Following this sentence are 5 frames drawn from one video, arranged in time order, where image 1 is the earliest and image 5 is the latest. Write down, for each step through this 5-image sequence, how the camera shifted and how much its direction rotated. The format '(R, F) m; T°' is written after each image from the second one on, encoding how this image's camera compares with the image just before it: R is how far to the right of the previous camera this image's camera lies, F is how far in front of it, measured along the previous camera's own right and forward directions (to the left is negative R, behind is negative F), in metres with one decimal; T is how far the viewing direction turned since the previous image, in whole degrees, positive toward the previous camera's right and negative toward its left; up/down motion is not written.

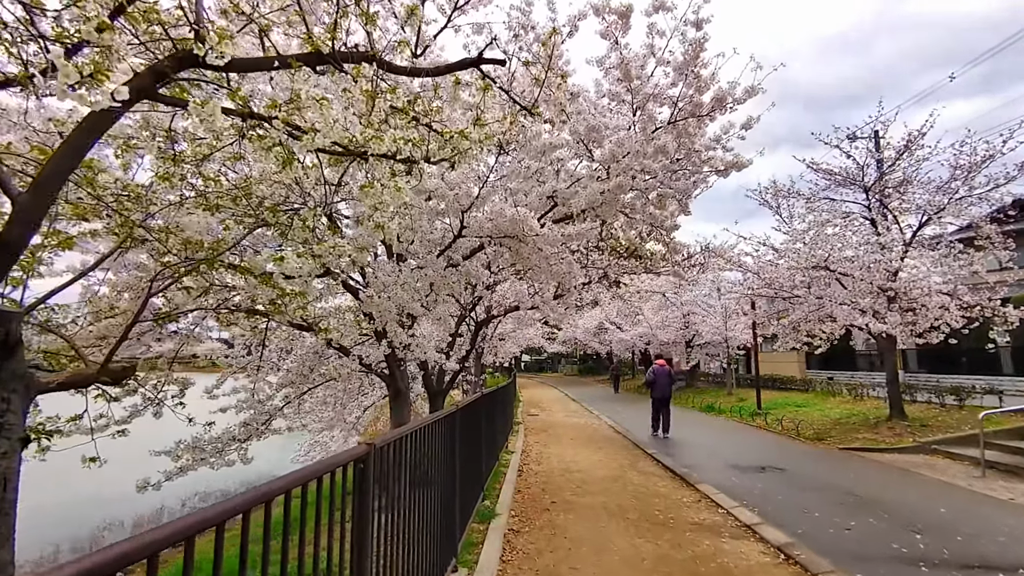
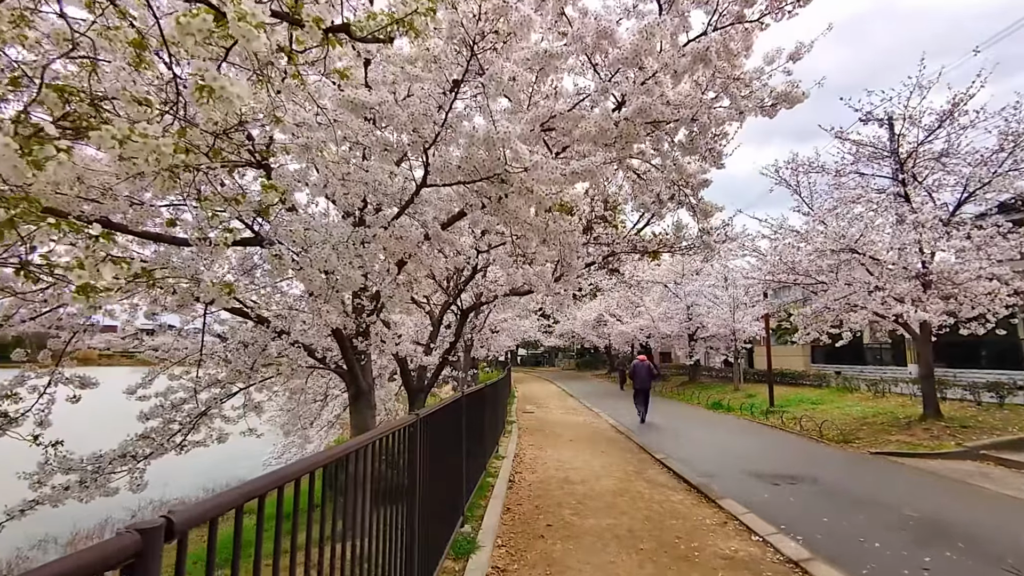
(+0.1, +1.5) m; 0°
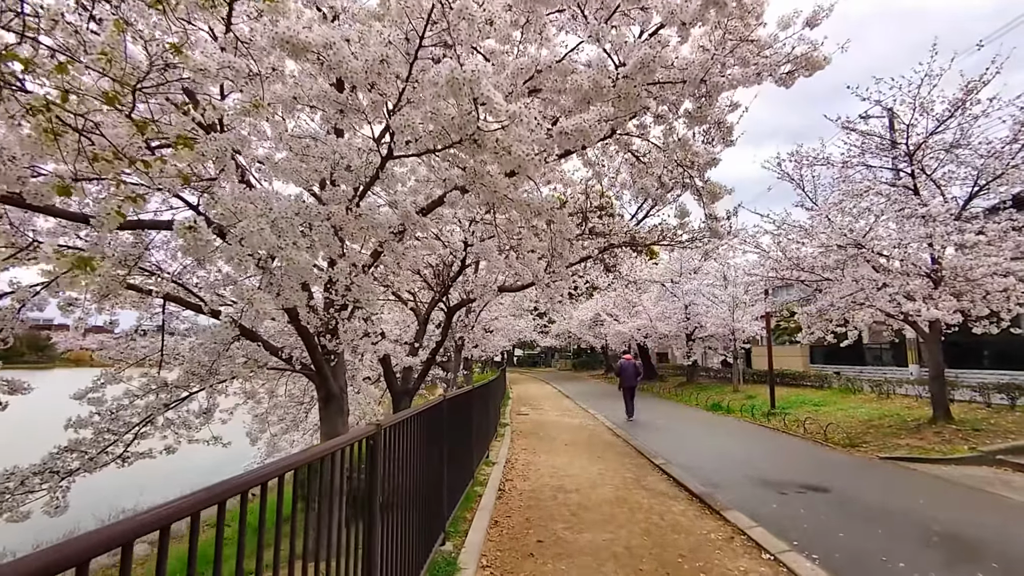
(+0.1, +0.6) m; 0°
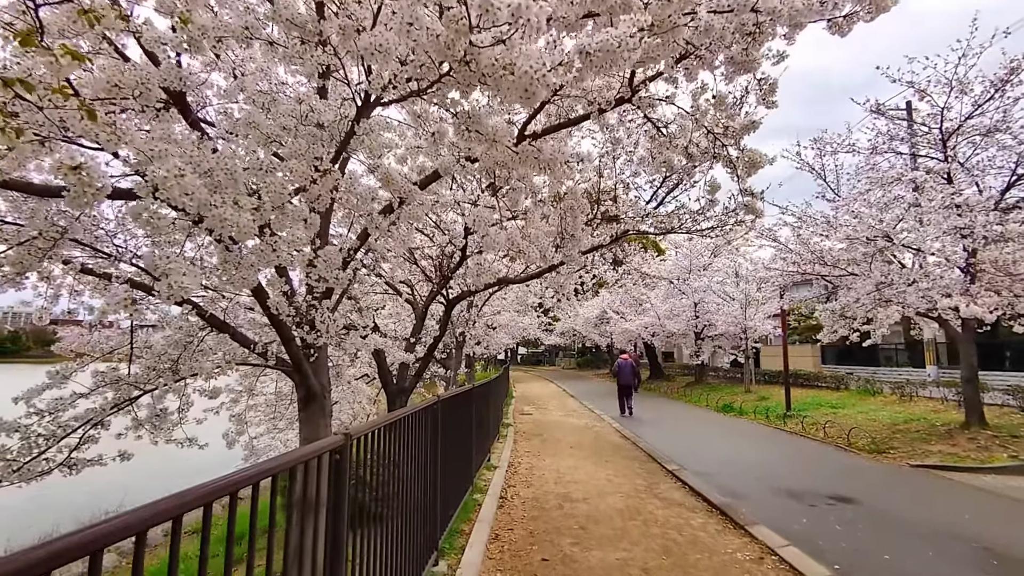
(0.0, +0.7) m; -1°
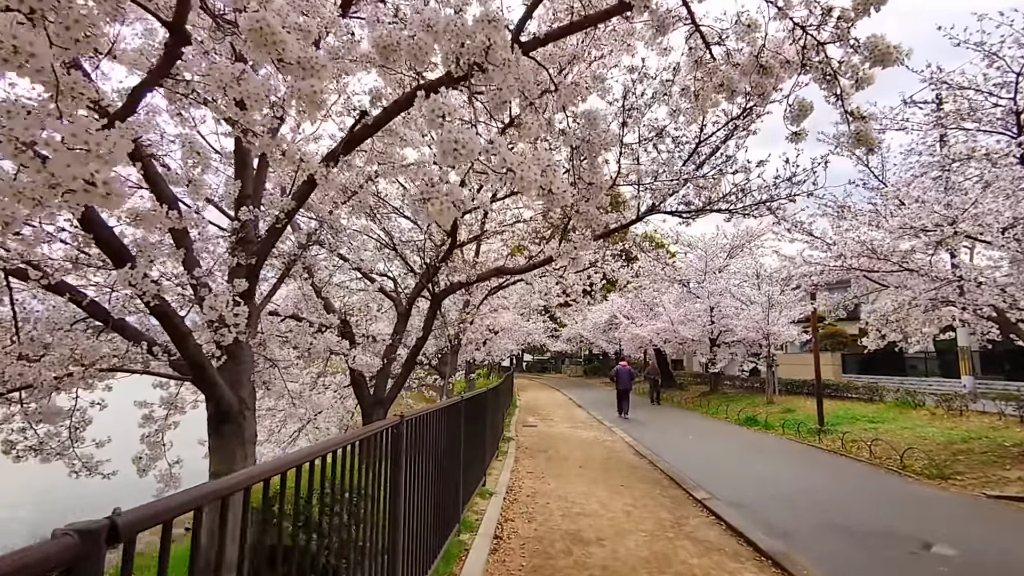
(+0.1, +1.5) m; -1°
